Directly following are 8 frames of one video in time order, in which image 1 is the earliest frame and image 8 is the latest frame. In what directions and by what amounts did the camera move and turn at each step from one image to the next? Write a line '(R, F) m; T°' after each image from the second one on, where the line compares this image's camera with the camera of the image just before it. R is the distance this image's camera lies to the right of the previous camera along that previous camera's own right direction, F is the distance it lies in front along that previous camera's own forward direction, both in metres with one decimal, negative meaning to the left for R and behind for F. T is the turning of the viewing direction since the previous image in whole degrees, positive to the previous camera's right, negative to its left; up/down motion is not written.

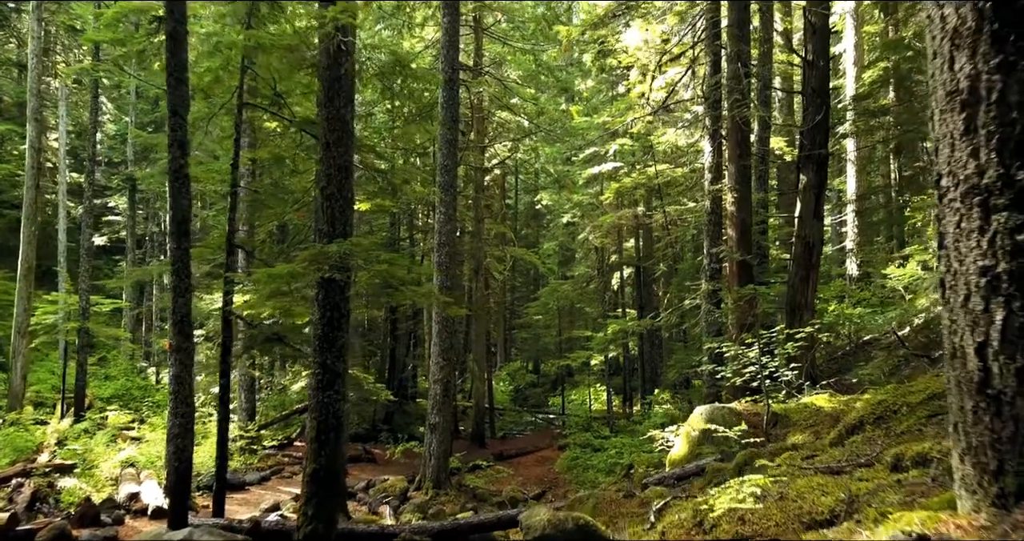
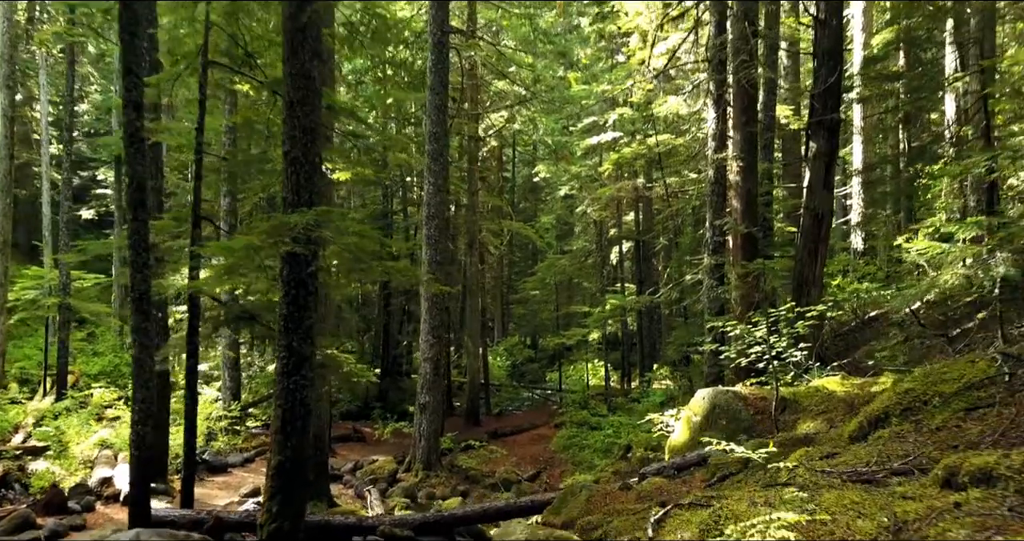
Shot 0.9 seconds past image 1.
(+0.1, +0.6) m; 0°
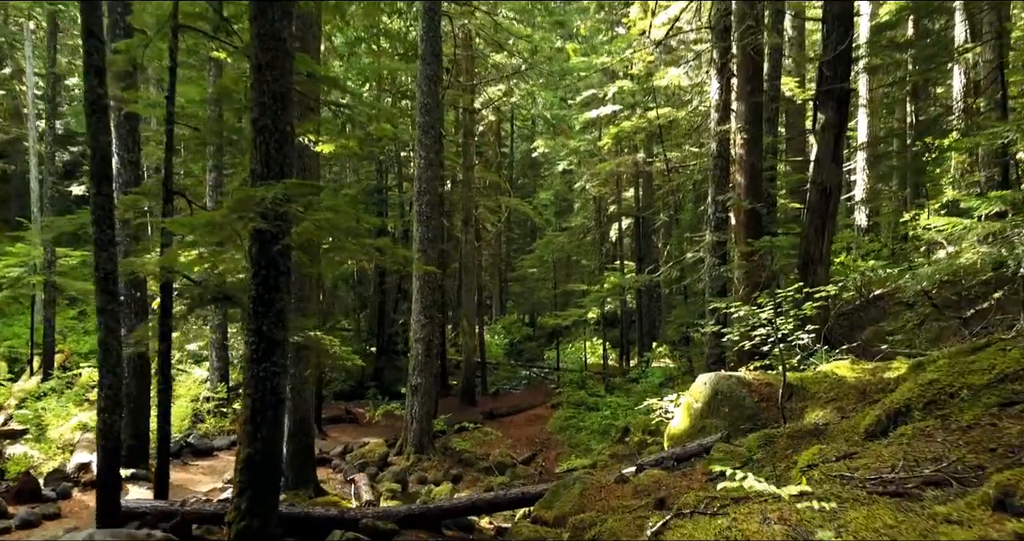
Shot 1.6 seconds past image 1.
(+0.1, +0.4) m; 0°
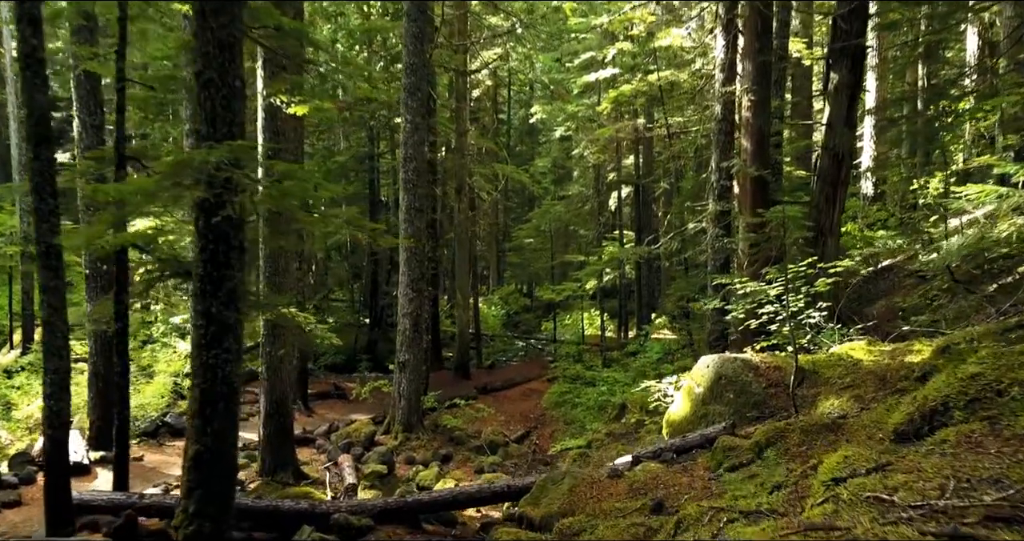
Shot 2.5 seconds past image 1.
(+0.1, +0.6) m; 0°
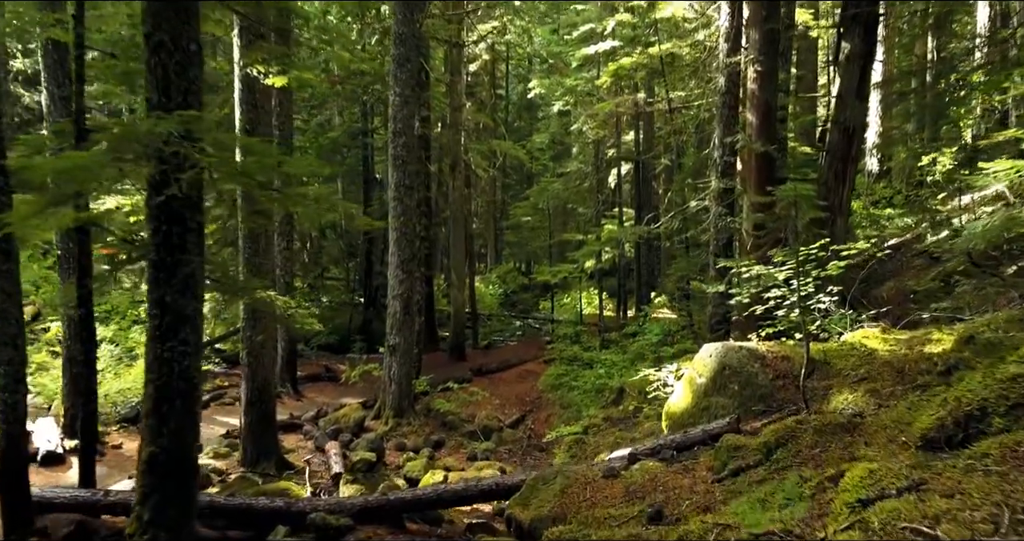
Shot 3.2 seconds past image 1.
(+0.1, +0.4) m; 0°
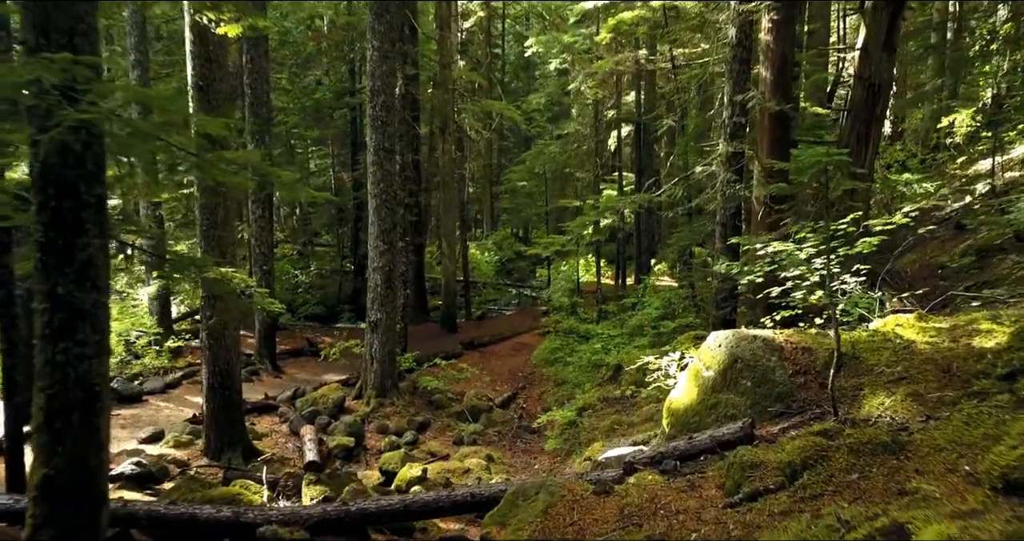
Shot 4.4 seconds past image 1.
(+0.1, +0.8) m; 0°
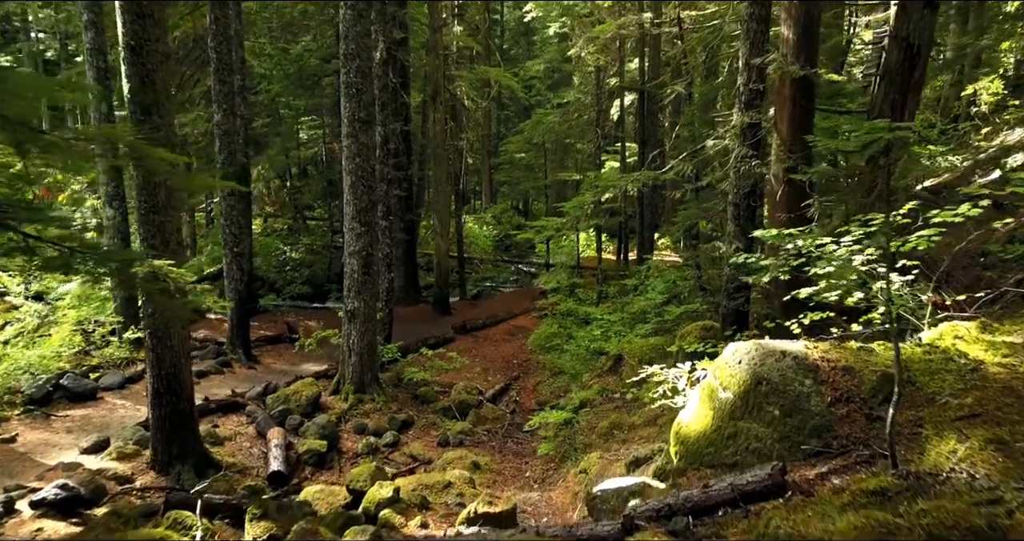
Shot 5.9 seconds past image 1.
(+0.2, +0.9) m; 0°
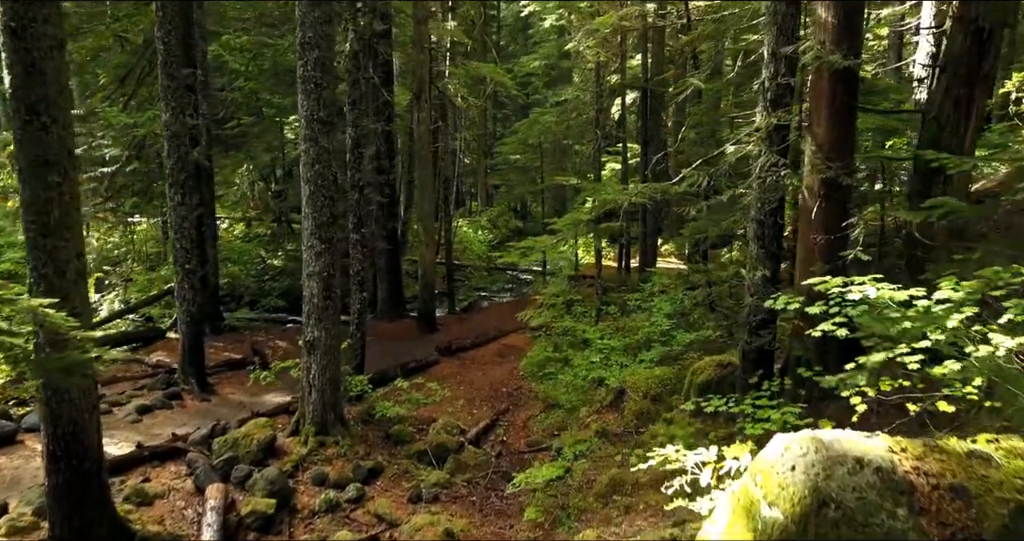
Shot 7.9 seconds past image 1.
(+0.2, +1.3) m; 0°
